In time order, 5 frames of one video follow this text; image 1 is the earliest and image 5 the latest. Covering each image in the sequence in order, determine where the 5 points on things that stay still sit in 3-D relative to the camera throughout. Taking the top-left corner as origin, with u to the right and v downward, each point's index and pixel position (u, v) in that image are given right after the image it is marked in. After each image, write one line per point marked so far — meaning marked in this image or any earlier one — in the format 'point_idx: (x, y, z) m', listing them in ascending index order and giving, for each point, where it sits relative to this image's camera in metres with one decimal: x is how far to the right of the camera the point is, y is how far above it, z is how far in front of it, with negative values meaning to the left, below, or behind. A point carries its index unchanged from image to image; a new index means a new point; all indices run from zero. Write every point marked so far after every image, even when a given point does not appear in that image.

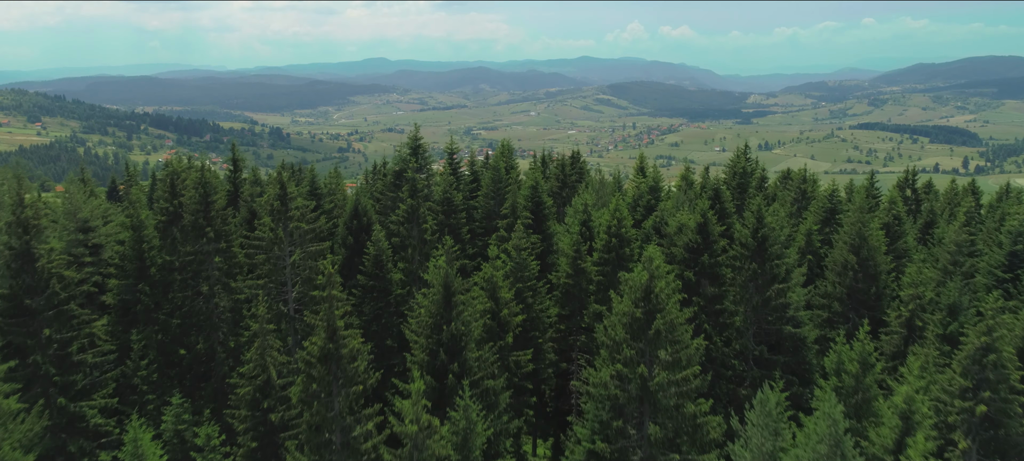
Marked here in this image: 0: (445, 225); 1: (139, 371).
0: (-1.5, -0.1, +14.4) m
1: (-6.1, -2.3, +10.8) m
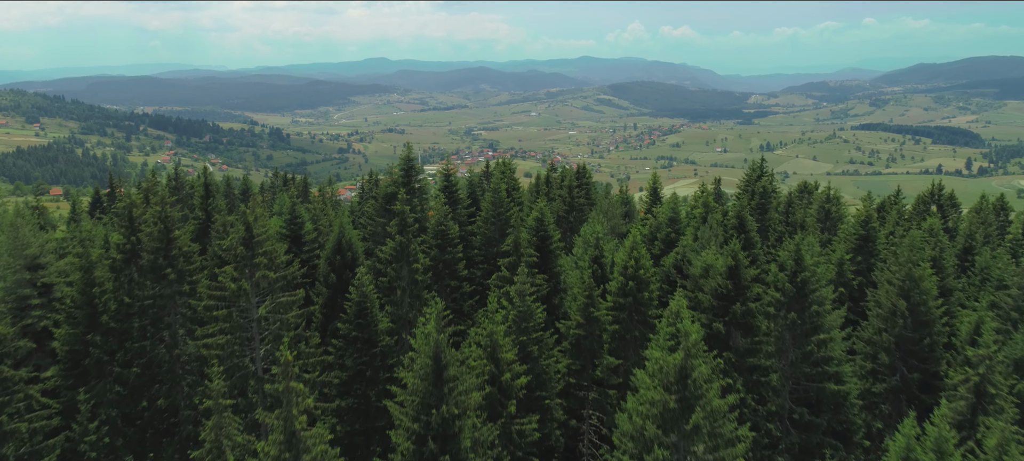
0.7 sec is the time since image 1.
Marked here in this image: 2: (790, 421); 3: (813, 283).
0: (-1.5, -0.8, +13.1) m
1: (-6.0, -2.9, +9.5) m
2: (+3.9, -2.7, +9.3) m
3: (+4.4, -0.8, +9.7) m
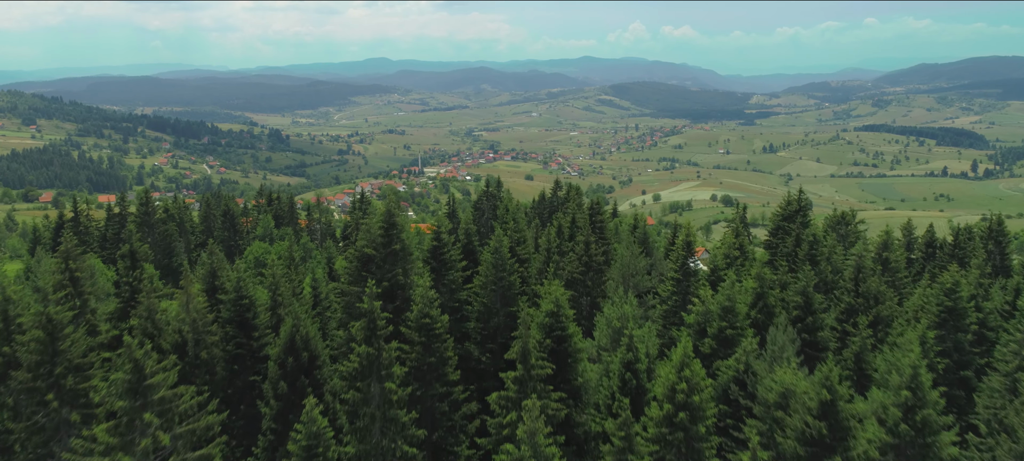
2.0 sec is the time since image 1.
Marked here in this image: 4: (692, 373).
0: (-1.4, -2.0, +10.4) m
1: (-6.0, -4.1, +6.8) m
2: (+4.0, -3.9, +6.7) m
3: (+4.5, -2.1, +7.1) m
4: (+2.1, -1.6, +7.8) m
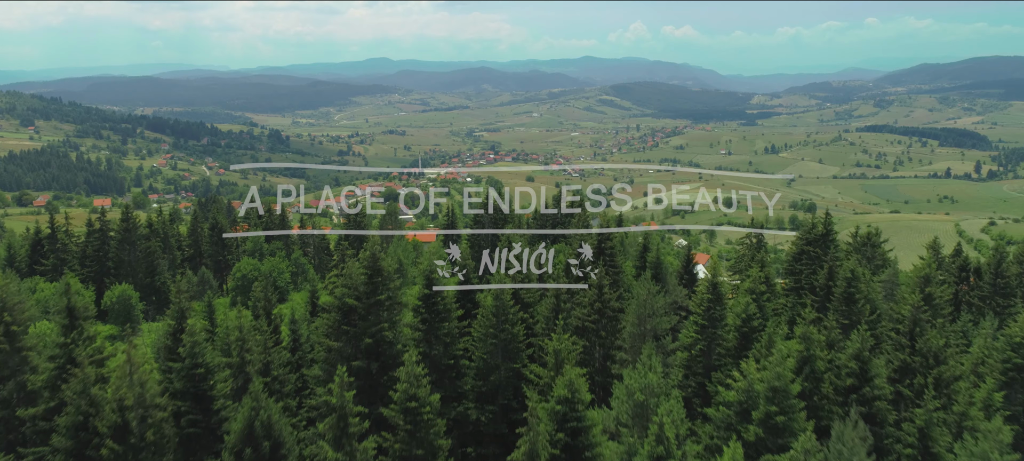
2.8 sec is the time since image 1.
0: (-1.3, -2.7, +8.9) m
1: (-5.9, -4.8, +5.3) m
2: (+4.0, -4.6, +5.1) m
3: (+4.5, -2.7, +5.6) m
4: (+2.2, -2.3, +6.3) m
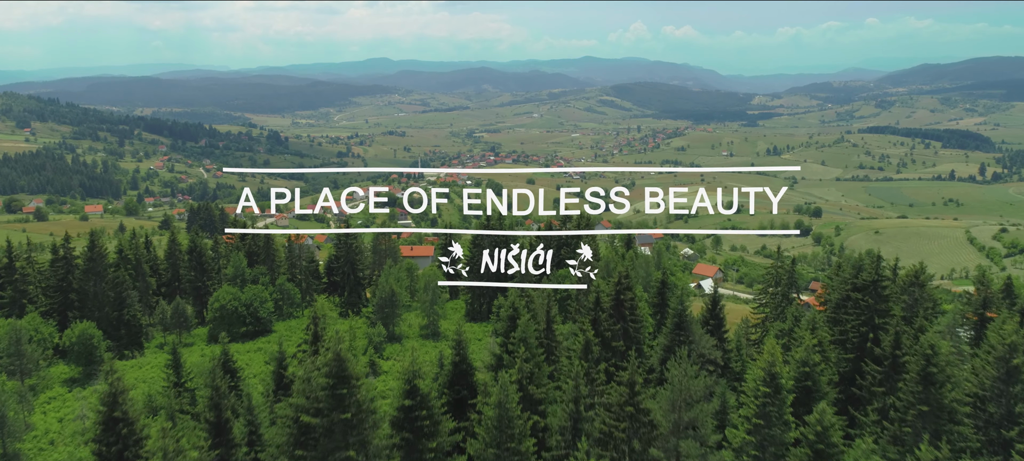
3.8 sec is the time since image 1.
0: (-1.3, -3.7, +6.6) m
1: (-5.8, -5.8, +3.0) m
2: (+4.1, -5.6, +2.8) m
3: (+4.6, -3.8, +3.2) m
4: (+2.3, -3.4, +4.0) m
